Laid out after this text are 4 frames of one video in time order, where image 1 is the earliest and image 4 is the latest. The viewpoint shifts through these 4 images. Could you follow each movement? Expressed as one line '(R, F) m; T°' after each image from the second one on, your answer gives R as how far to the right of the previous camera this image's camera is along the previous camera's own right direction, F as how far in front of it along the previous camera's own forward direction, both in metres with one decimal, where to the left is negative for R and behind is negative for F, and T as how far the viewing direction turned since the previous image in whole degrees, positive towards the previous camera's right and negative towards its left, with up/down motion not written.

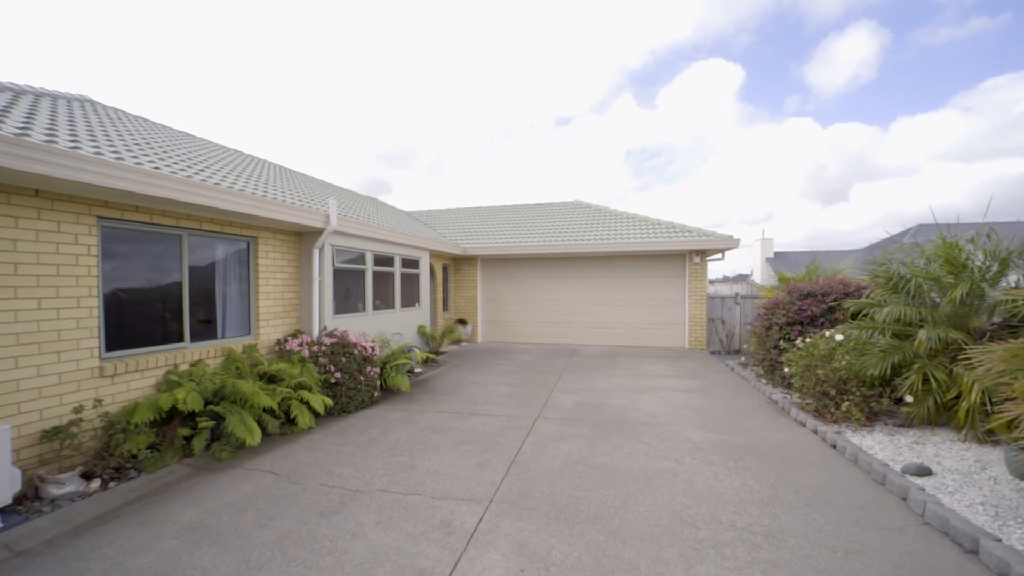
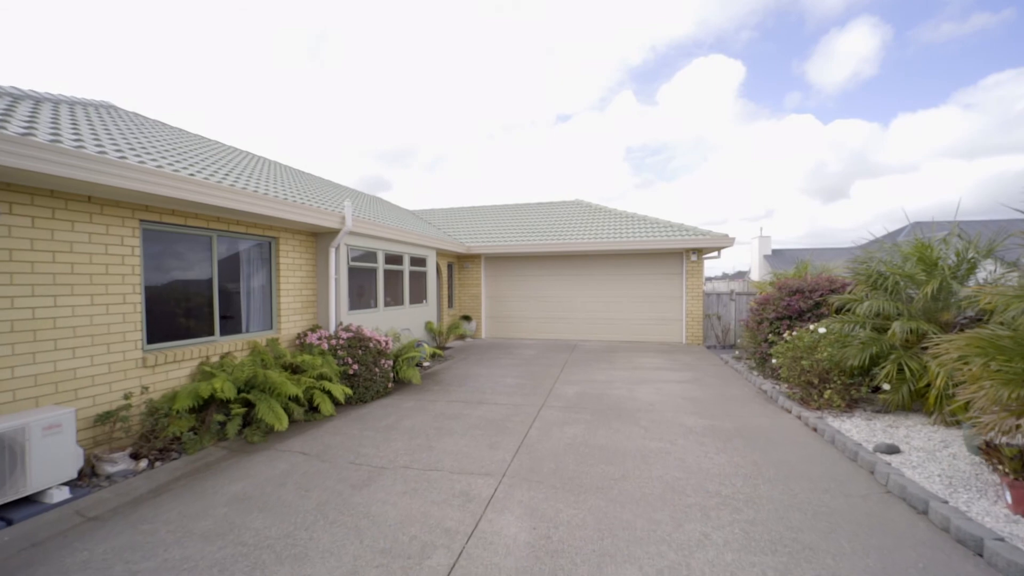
(-0.2, -0.8) m; 0°
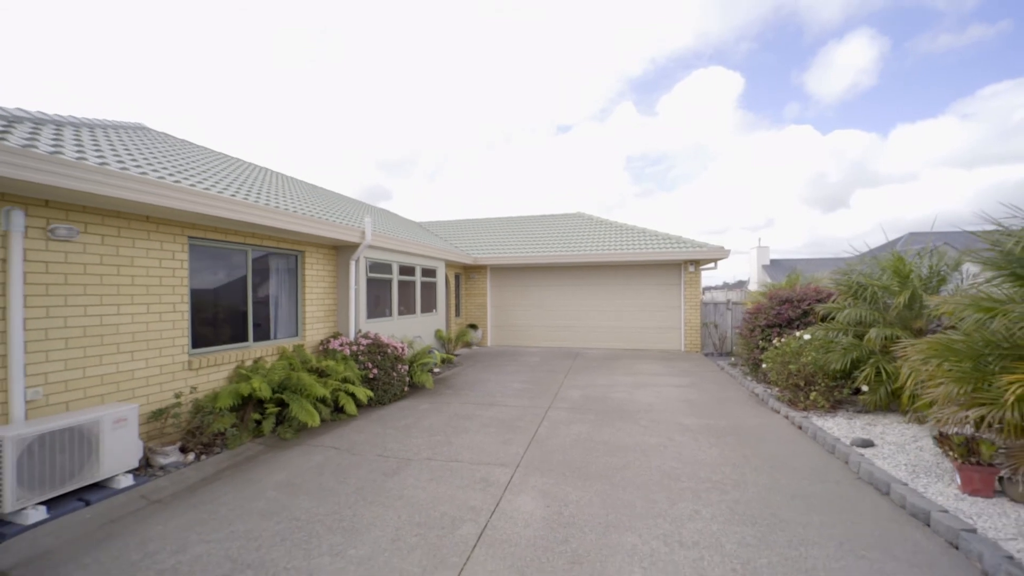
(-0.3, -1.0) m; 0°
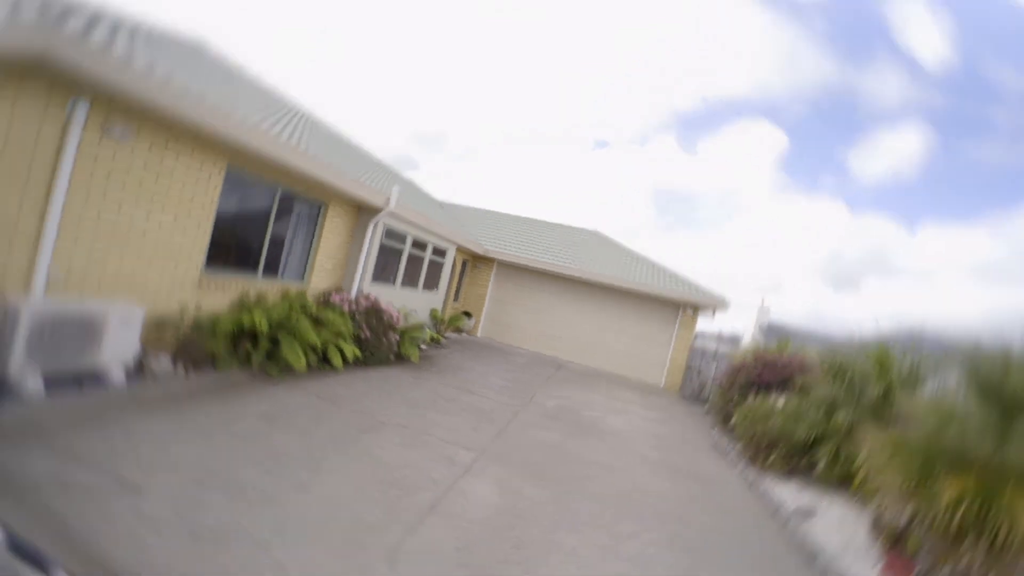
(-0.1, -0.5) m; 0°
